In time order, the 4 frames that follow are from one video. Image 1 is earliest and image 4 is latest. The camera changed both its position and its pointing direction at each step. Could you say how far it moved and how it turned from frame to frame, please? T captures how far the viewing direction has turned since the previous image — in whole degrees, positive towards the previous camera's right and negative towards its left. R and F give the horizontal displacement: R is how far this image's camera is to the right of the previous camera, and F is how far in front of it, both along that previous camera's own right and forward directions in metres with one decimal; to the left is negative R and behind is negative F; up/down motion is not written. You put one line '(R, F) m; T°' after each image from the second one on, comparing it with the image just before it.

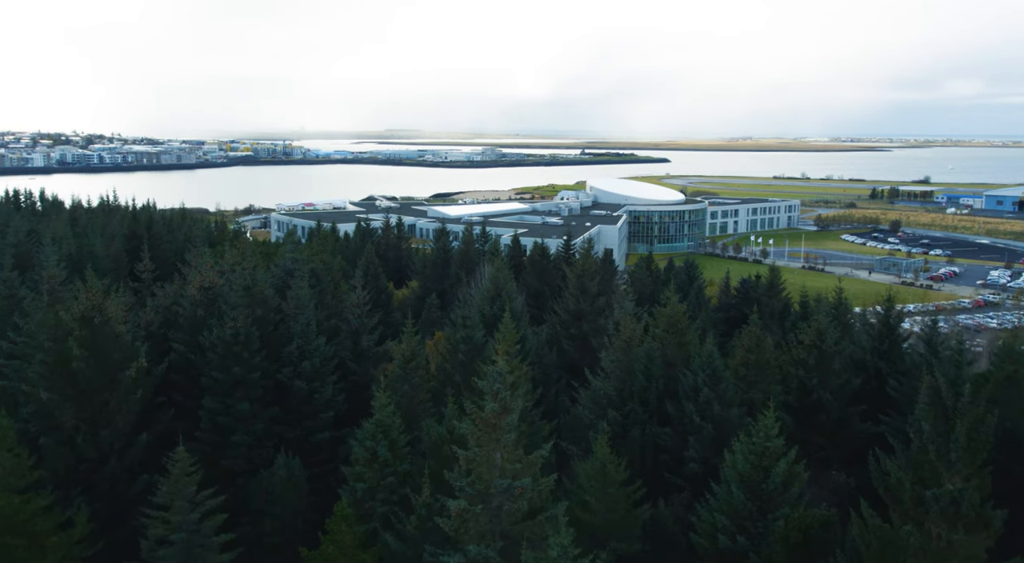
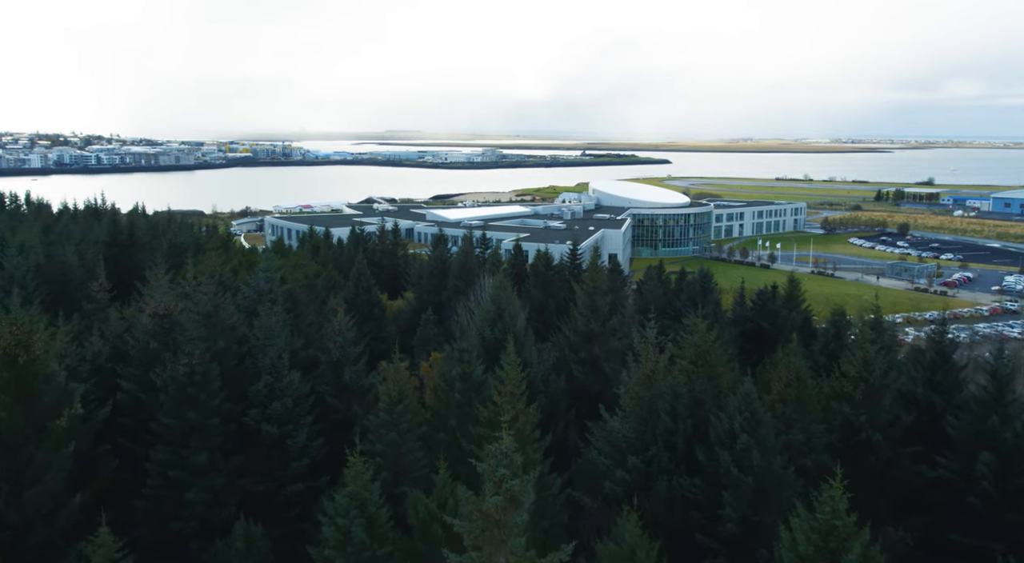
(-0.1, +1.9) m; 0°
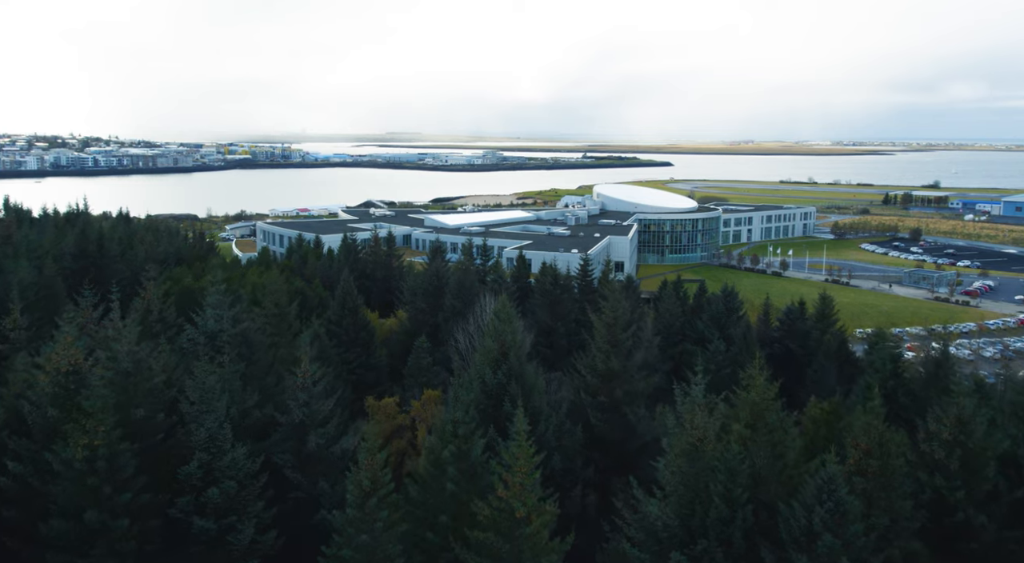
(-0.1, +2.6) m; 0°
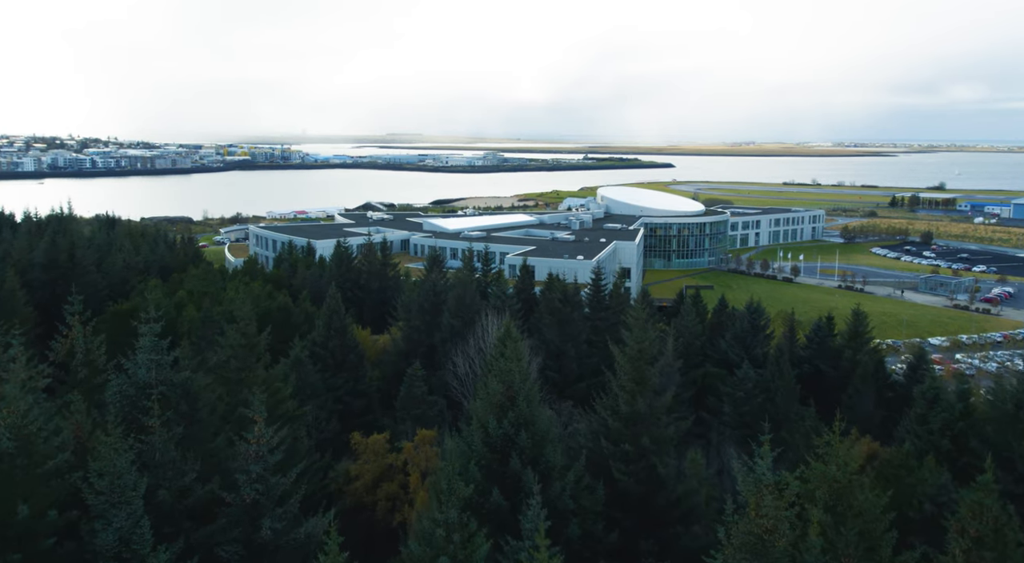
(-0.1, +2.2) m; 0°
